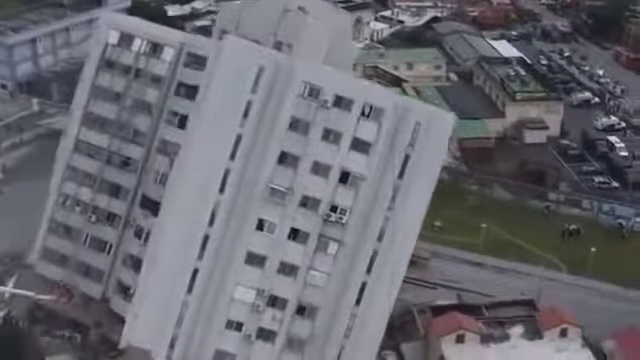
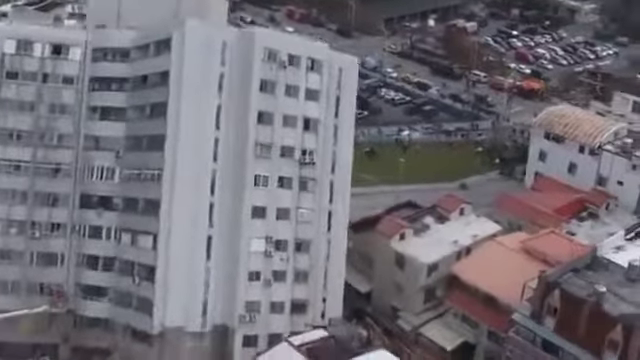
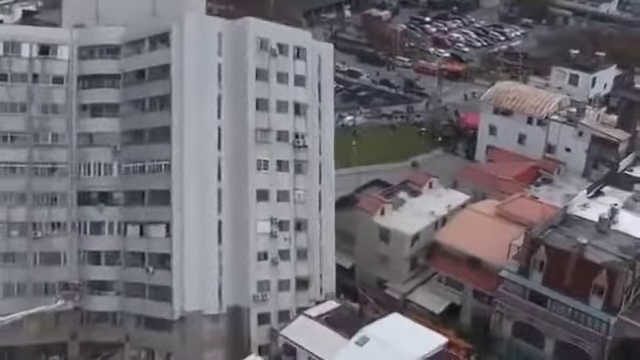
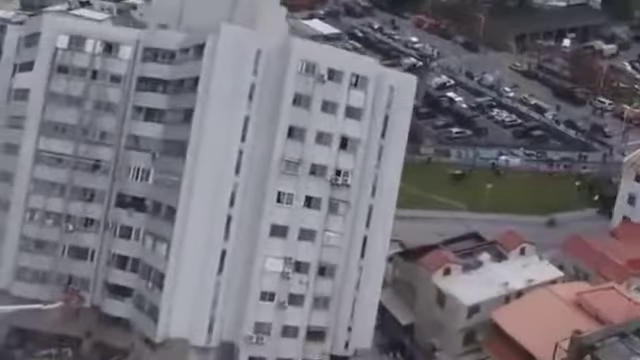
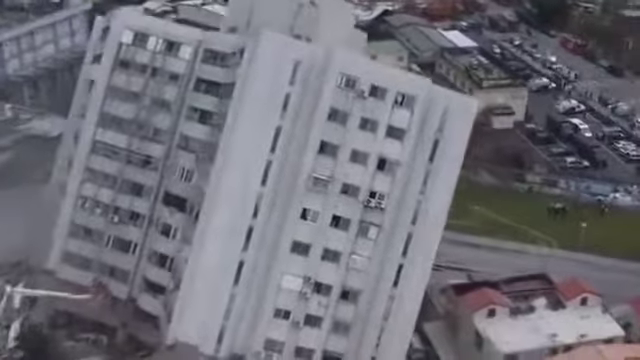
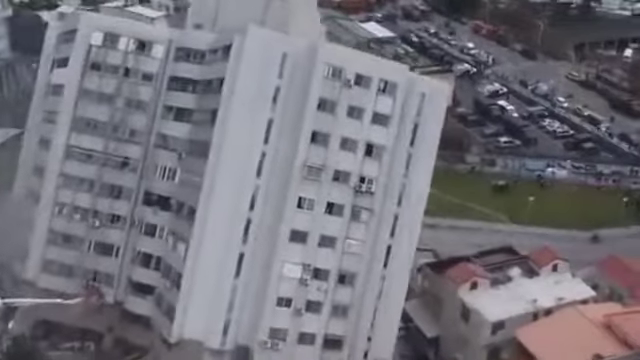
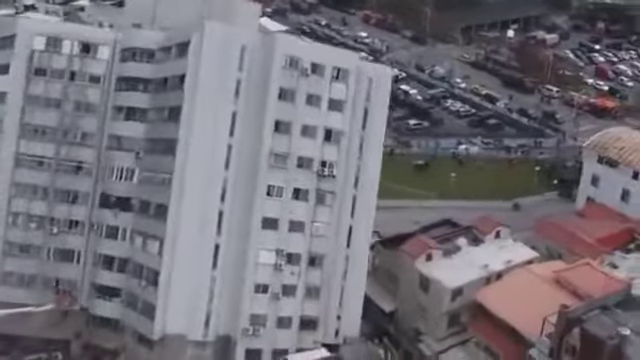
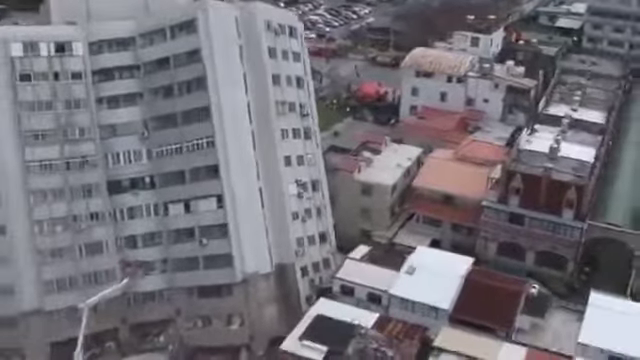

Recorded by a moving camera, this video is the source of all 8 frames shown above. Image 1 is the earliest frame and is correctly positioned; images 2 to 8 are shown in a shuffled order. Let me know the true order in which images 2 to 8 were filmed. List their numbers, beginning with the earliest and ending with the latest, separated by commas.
5, 6, 4, 7, 2, 3, 8
